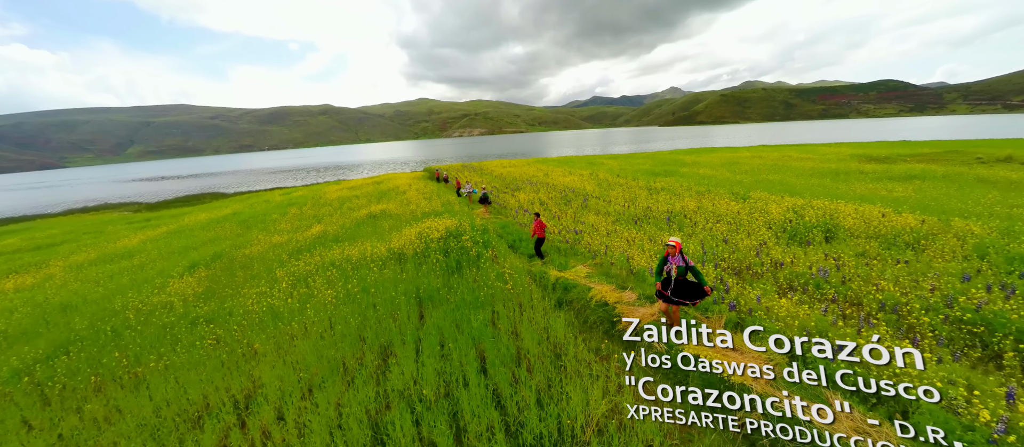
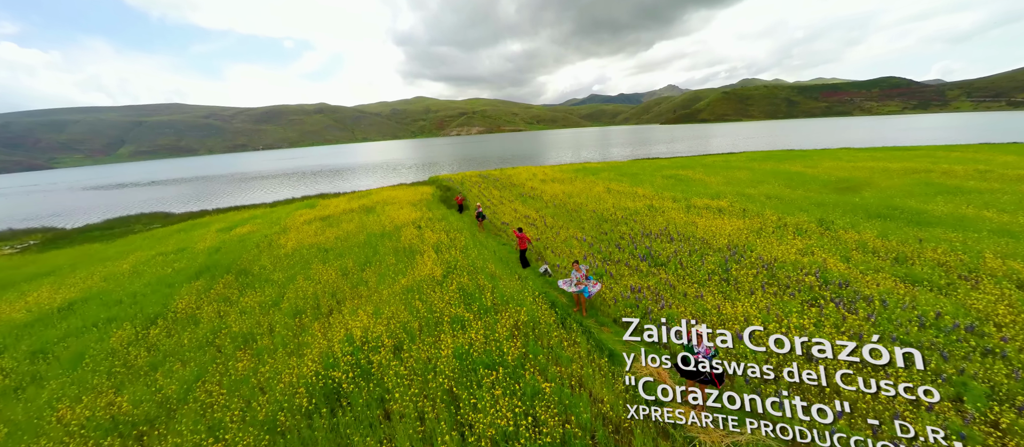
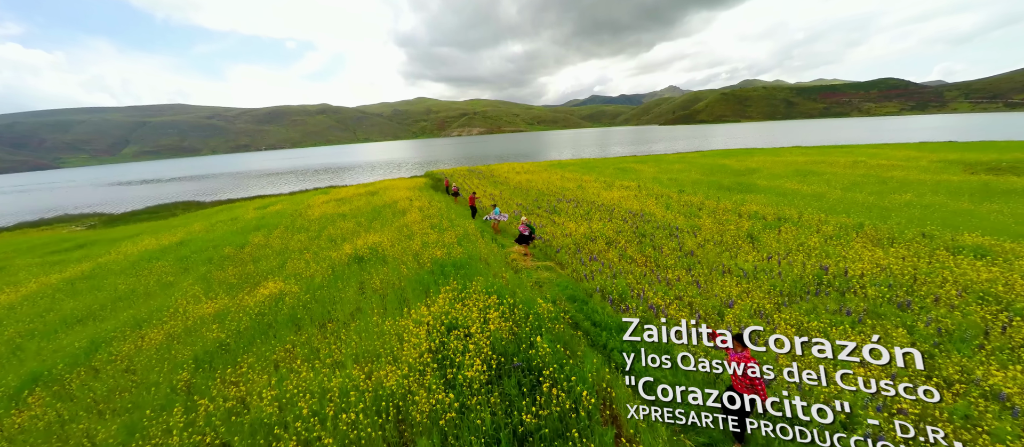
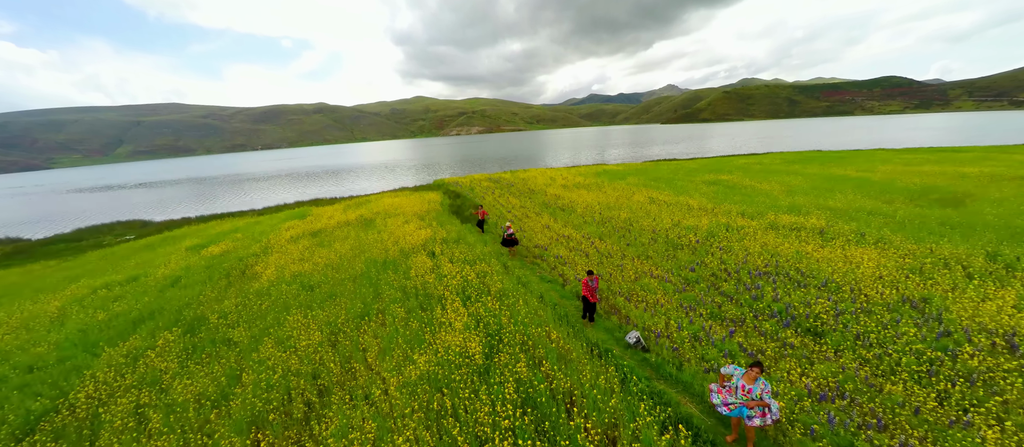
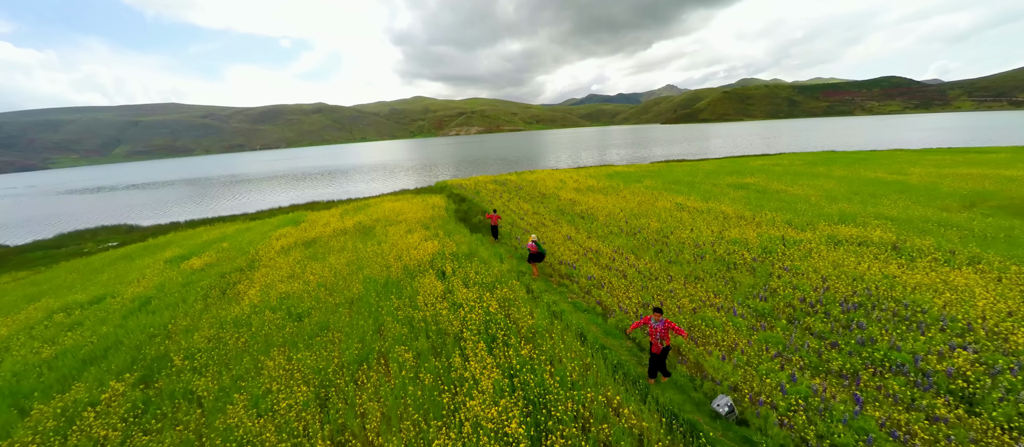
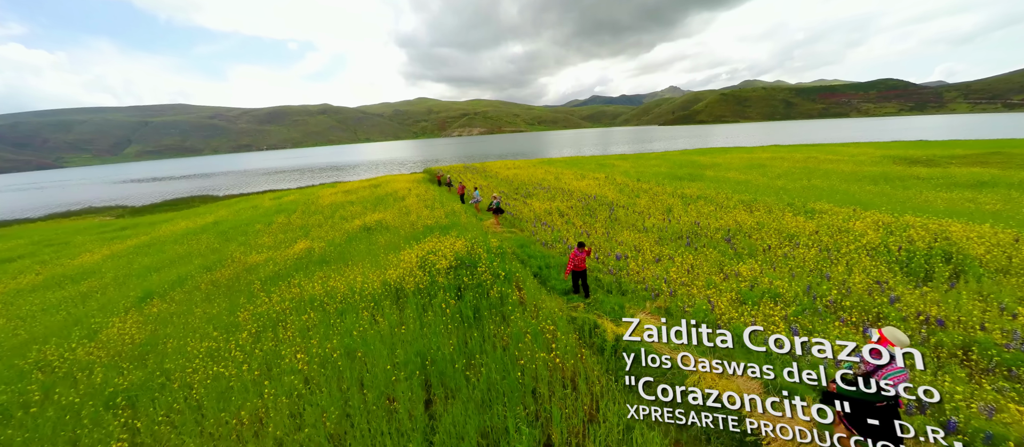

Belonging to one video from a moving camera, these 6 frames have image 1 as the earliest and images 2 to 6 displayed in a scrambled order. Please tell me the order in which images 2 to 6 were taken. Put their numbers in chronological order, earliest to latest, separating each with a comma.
6, 3, 2, 4, 5
